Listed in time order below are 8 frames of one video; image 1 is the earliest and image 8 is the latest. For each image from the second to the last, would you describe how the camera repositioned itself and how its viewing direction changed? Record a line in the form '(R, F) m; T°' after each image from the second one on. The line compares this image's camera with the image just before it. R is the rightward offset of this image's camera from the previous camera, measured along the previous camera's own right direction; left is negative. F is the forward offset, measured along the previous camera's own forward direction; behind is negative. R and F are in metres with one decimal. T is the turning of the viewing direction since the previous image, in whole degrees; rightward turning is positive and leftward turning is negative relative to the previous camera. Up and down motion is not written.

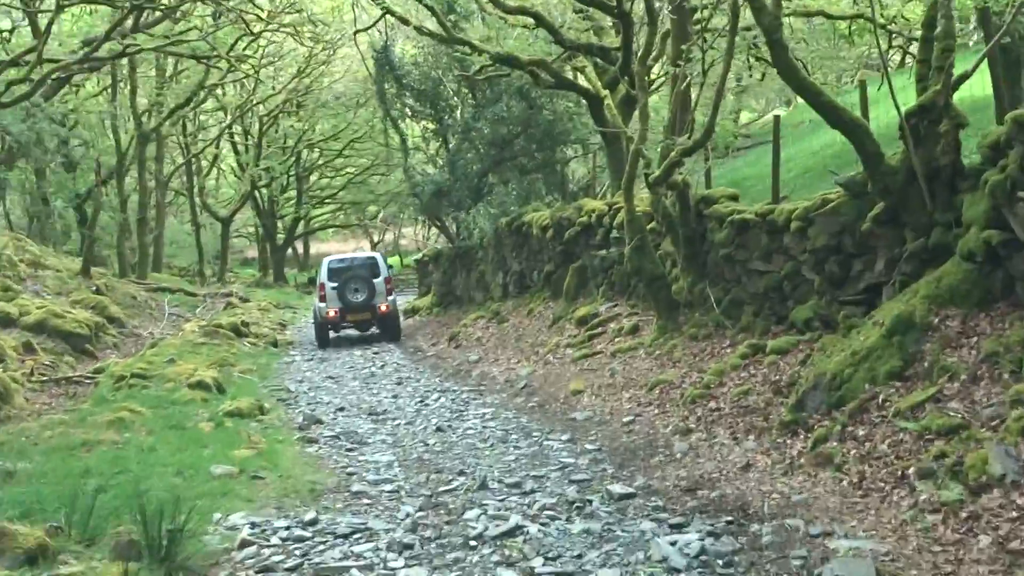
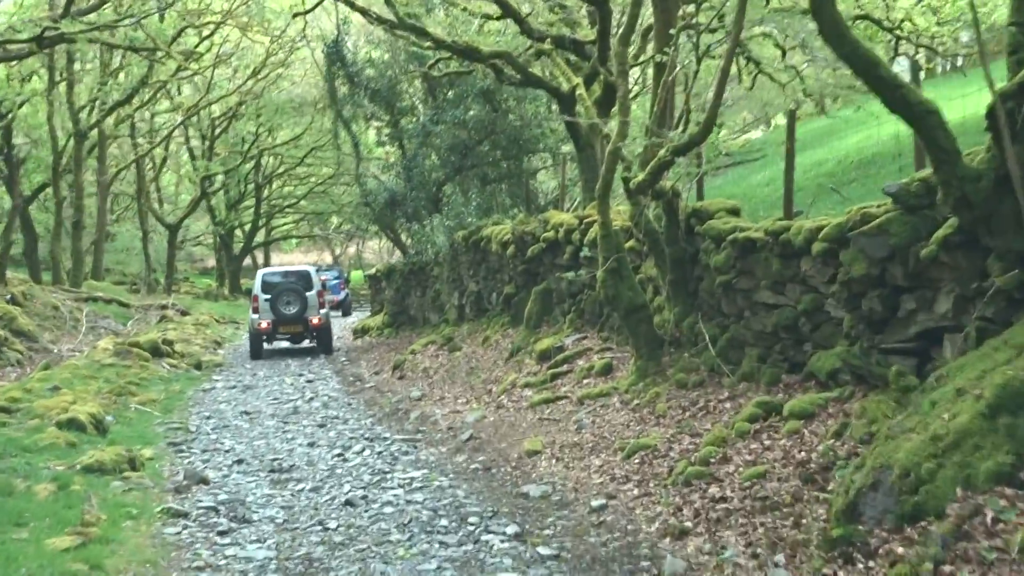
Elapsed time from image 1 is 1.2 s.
(+0.2, +2.5) m; +2°
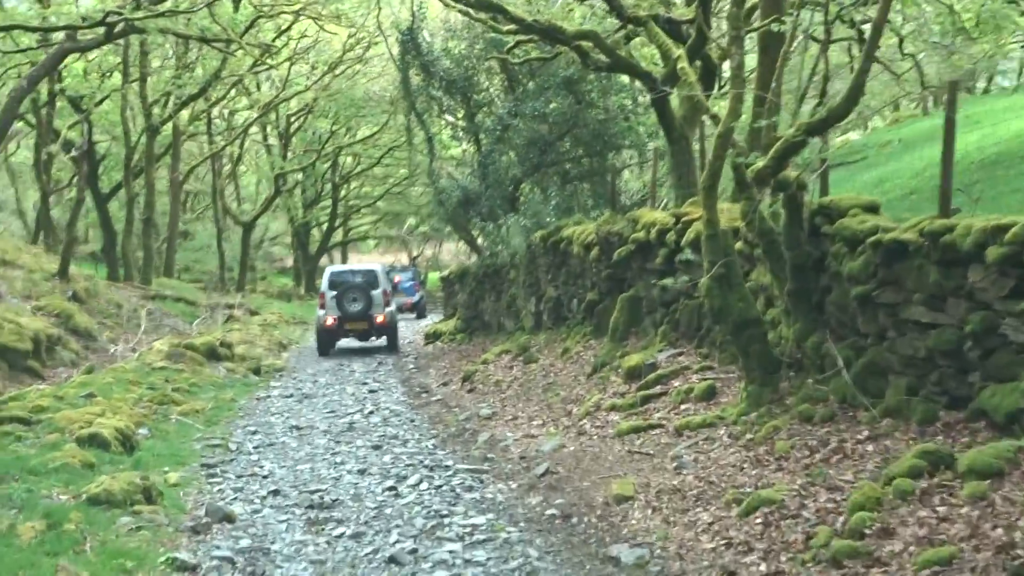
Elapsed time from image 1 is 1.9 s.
(-0.1, +1.7) m; -4°
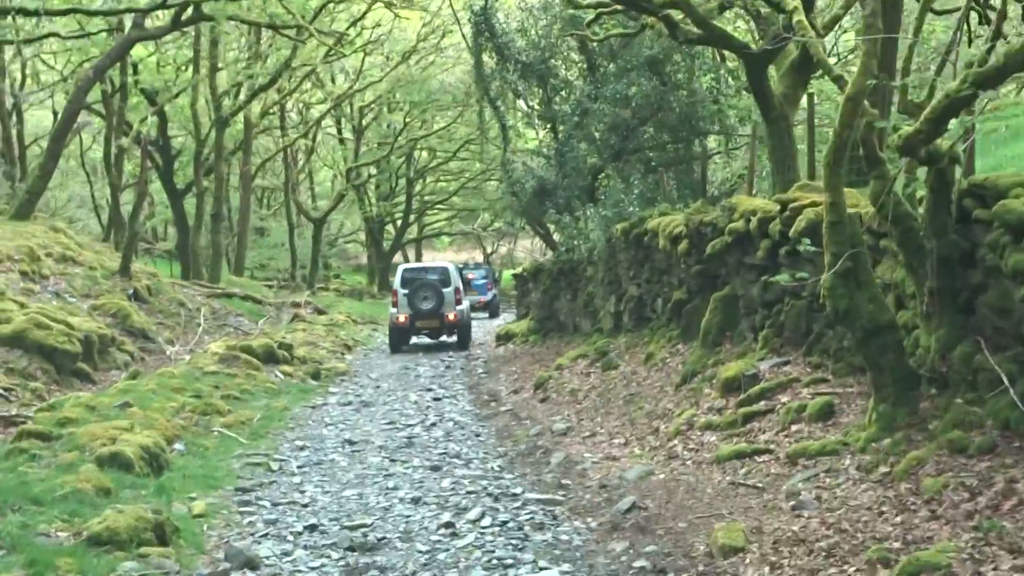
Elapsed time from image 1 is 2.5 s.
(0.0, +1.4) m; -4°
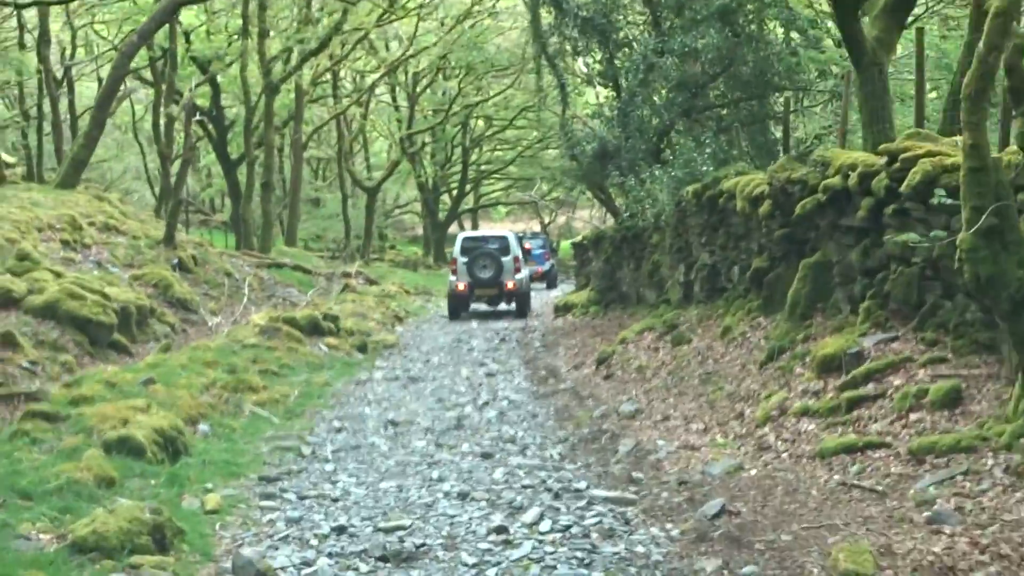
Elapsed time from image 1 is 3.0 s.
(0.0, +1.2) m; -3°
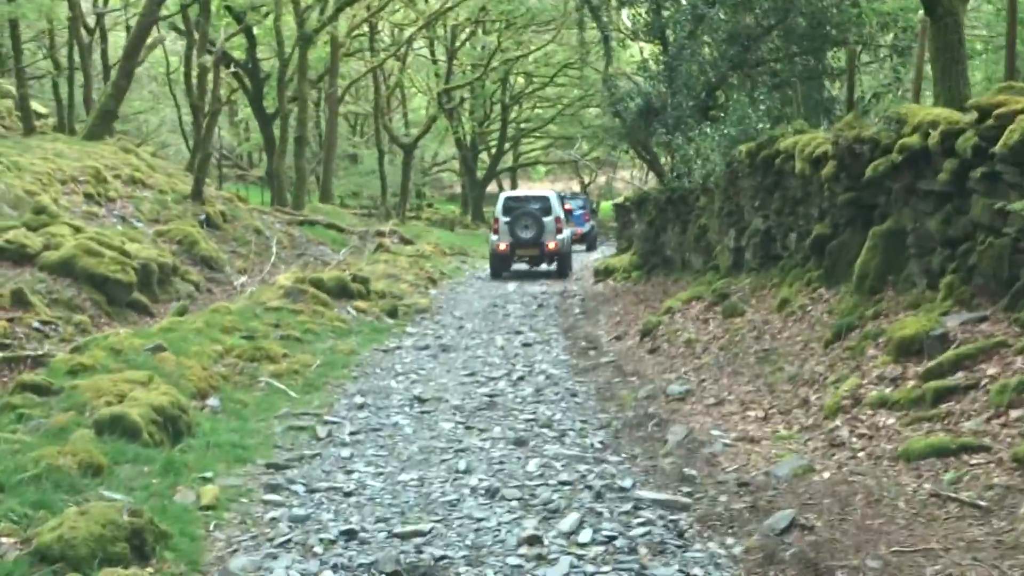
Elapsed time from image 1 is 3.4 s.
(0.0, +0.9) m; -2°
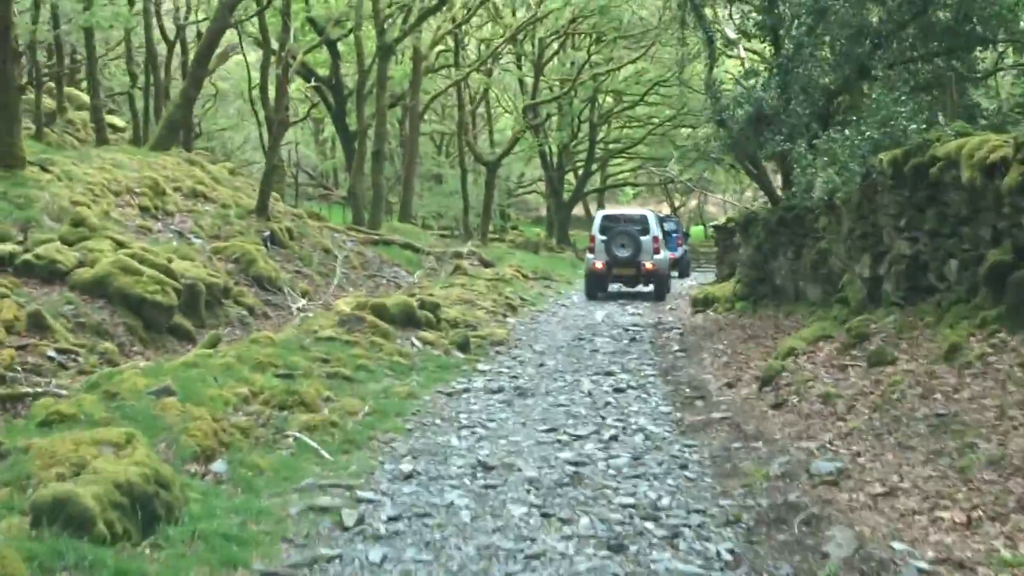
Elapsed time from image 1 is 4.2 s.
(-0.1, +2.1) m; -4°
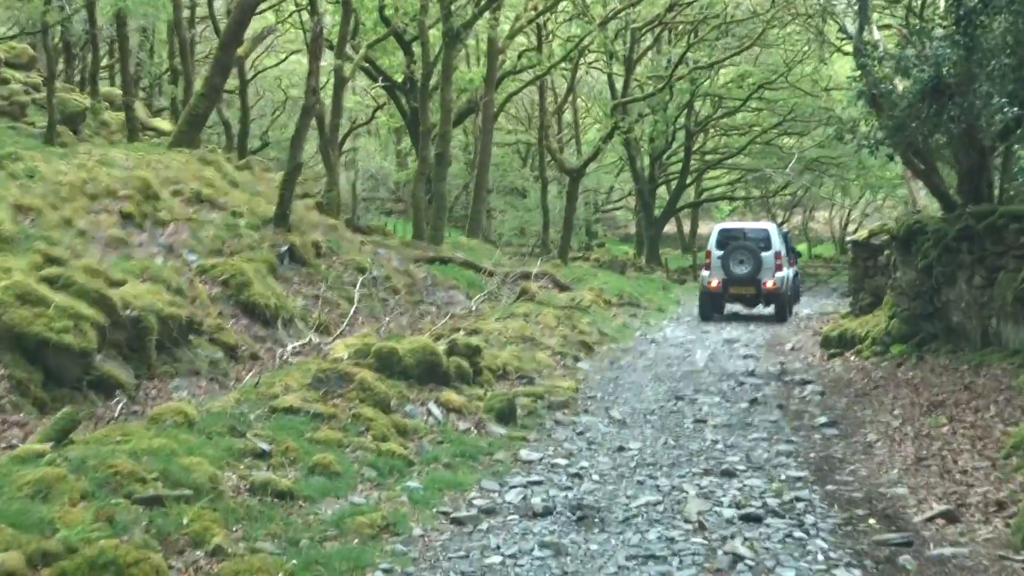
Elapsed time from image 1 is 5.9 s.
(+0.2, +4.5) m; -5°
